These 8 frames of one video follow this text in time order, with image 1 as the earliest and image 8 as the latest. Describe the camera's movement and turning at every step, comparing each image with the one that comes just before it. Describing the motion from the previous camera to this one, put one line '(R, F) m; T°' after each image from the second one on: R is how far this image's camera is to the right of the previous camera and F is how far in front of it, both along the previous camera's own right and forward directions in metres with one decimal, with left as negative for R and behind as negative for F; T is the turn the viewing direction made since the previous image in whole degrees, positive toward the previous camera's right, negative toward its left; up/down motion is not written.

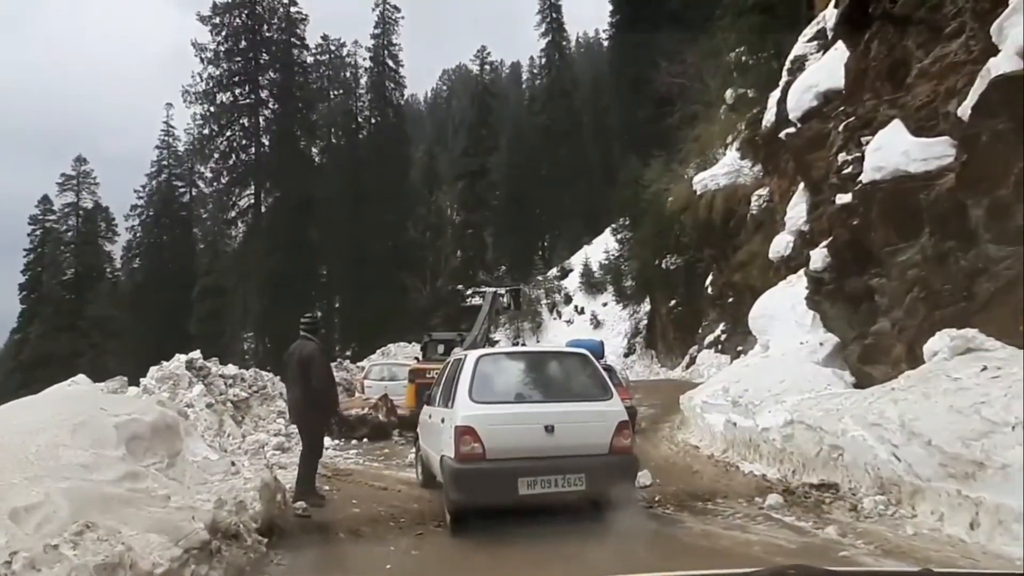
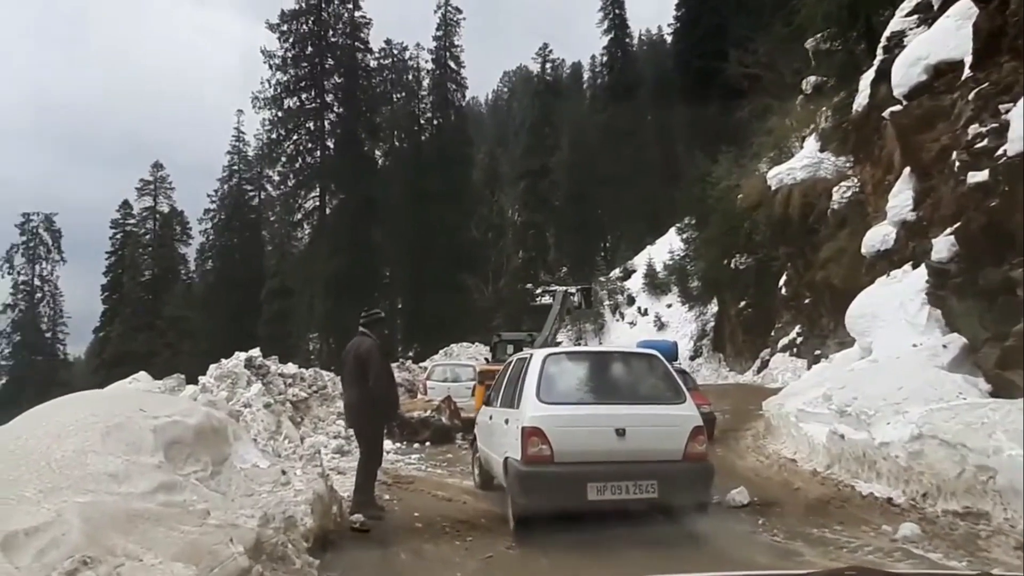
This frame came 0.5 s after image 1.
(0.0, +0.2) m; -4°
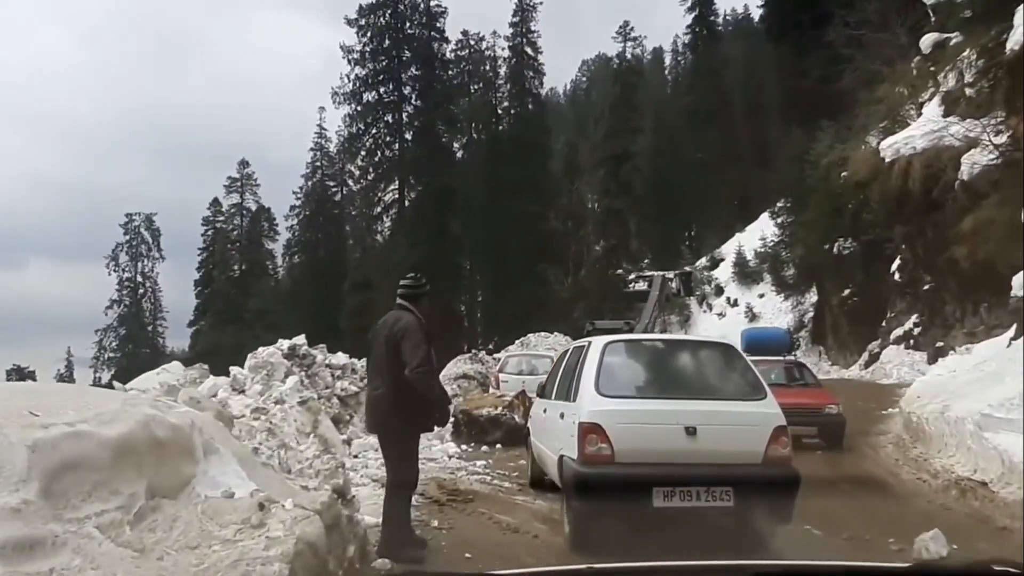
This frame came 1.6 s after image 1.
(0.0, +0.6) m; -5°
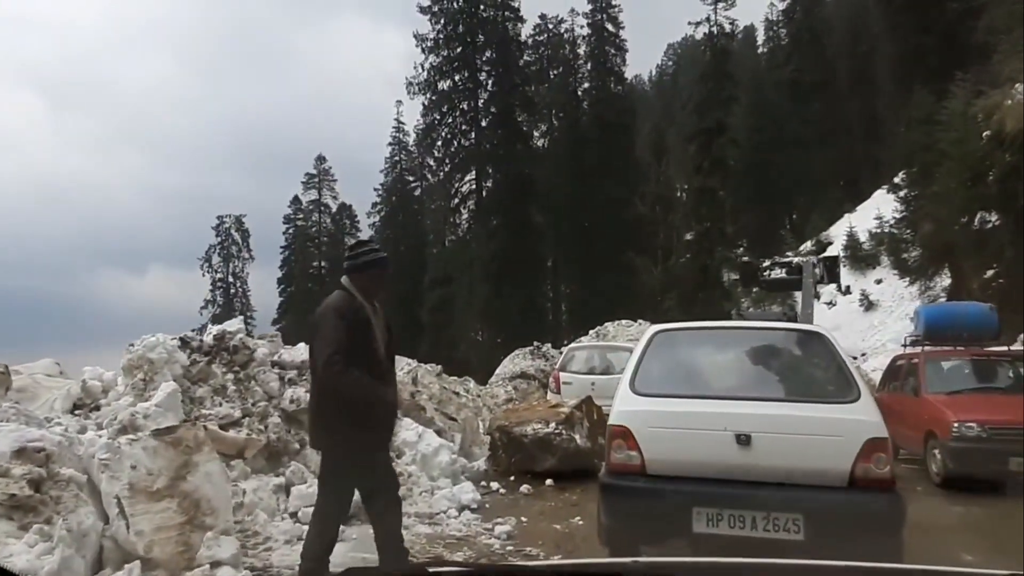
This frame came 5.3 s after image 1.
(+0.1, +1.3) m; -6°
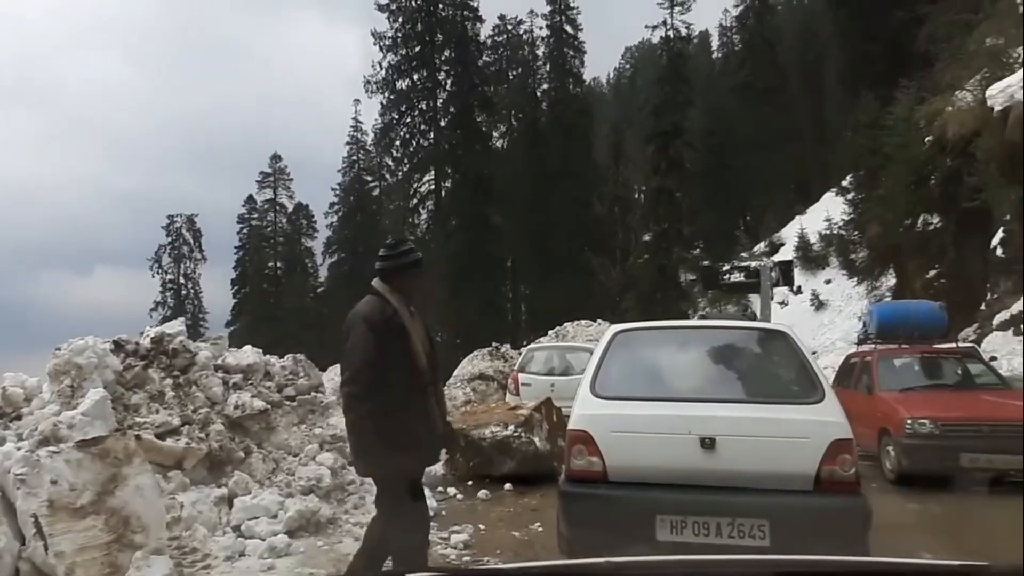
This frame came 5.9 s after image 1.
(0.0, +0.1) m; +3°
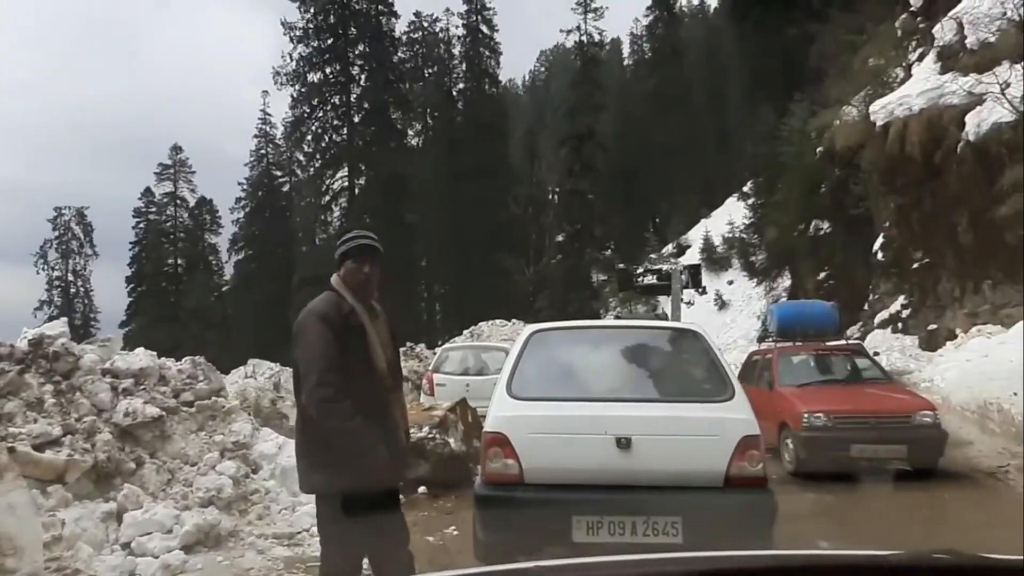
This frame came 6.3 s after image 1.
(0.0, -0.1) m; +6°
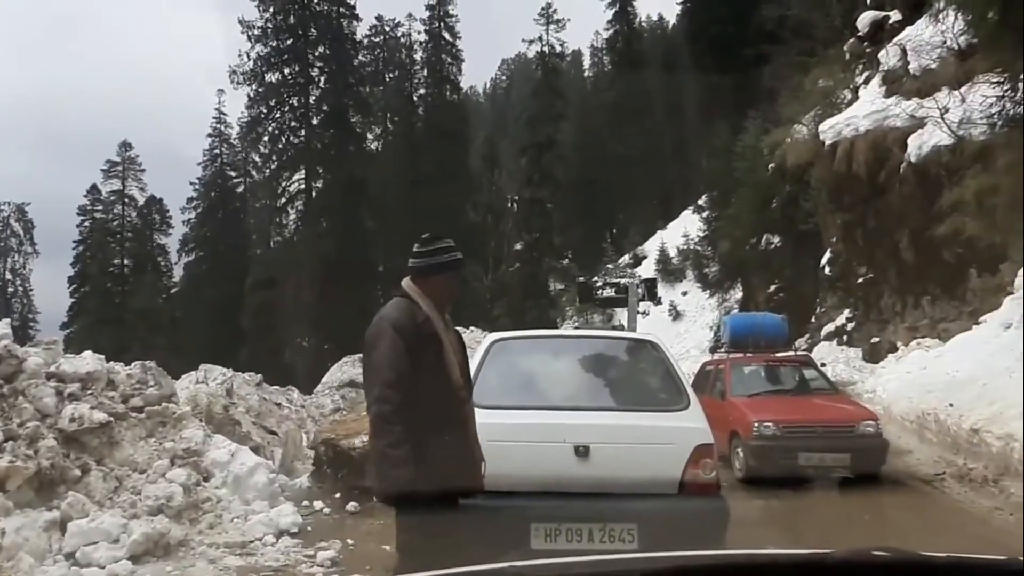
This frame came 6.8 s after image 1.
(0.0, -0.2) m; +3°
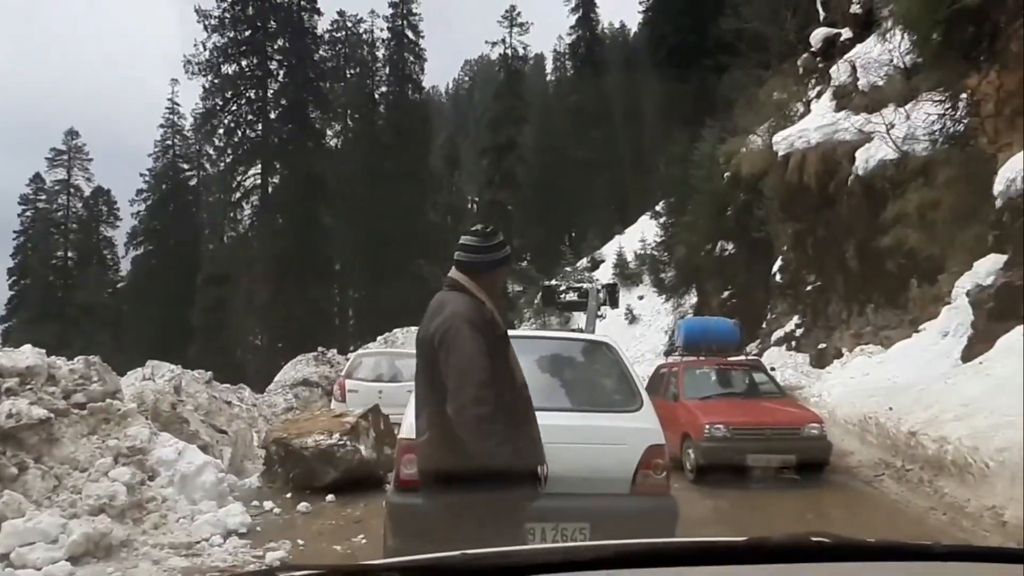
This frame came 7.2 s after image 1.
(0.0, -0.1) m; +3°
